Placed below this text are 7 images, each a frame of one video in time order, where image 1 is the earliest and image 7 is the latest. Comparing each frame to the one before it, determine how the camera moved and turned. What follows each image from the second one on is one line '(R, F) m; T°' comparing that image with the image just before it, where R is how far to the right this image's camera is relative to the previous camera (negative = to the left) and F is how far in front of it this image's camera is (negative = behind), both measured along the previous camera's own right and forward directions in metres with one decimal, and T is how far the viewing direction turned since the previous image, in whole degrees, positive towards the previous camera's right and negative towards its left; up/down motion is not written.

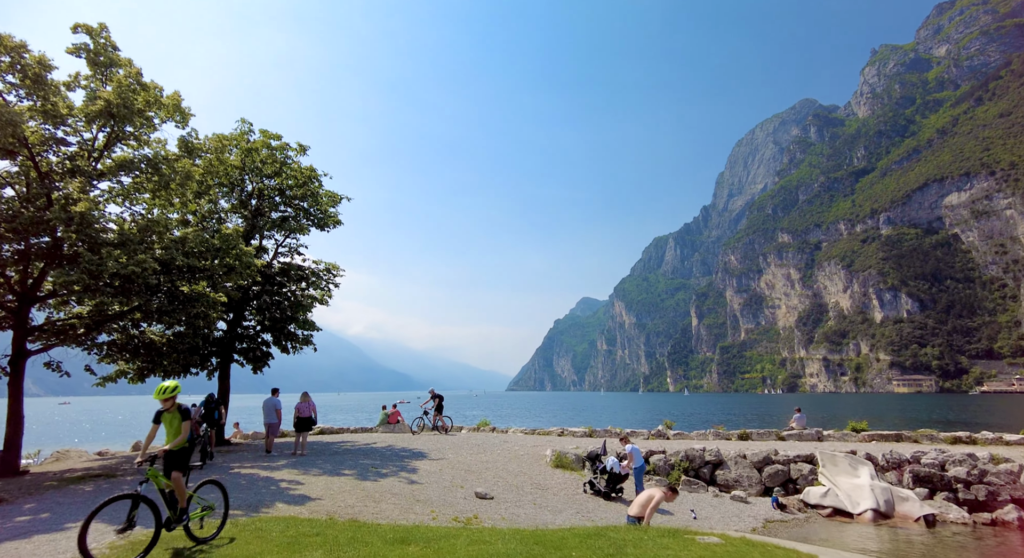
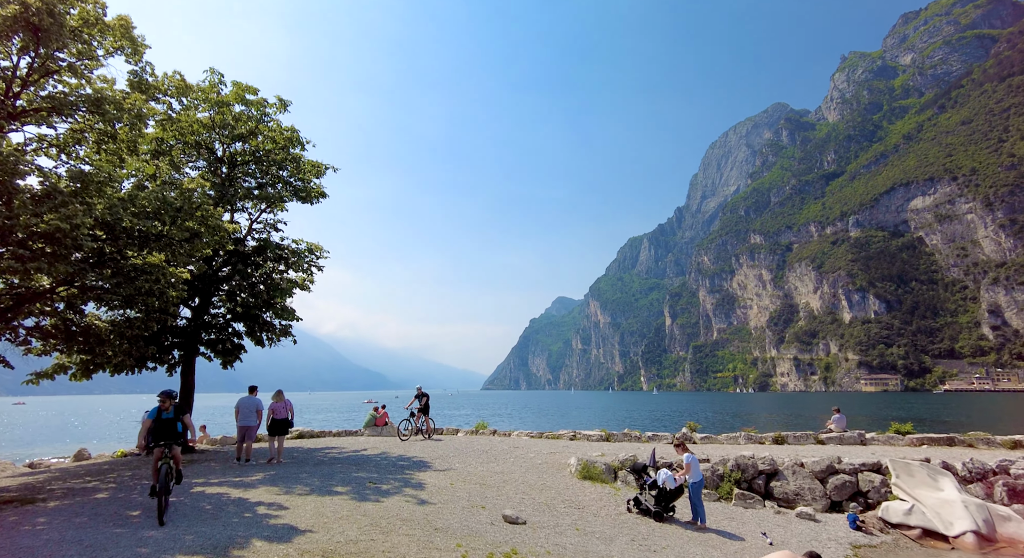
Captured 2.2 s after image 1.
(-1.1, +2.1) m; +3°
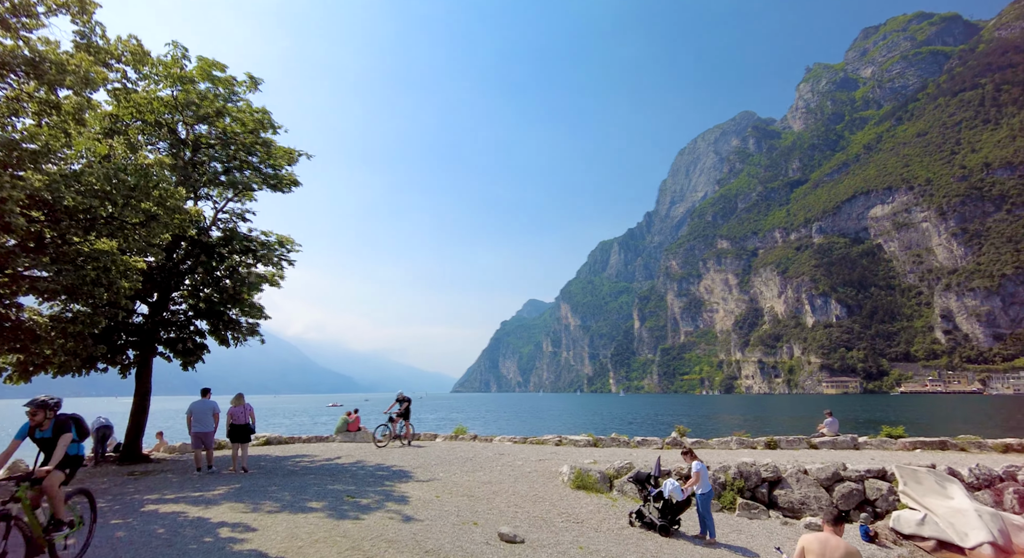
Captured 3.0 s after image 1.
(-0.5, +0.8) m; +3°
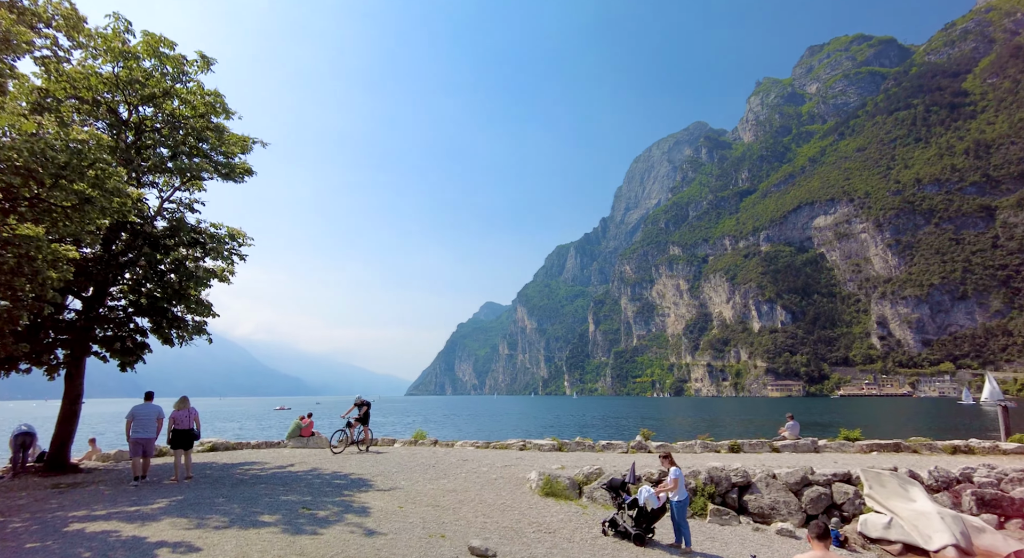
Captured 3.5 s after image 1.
(-0.3, +0.5) m; +5°
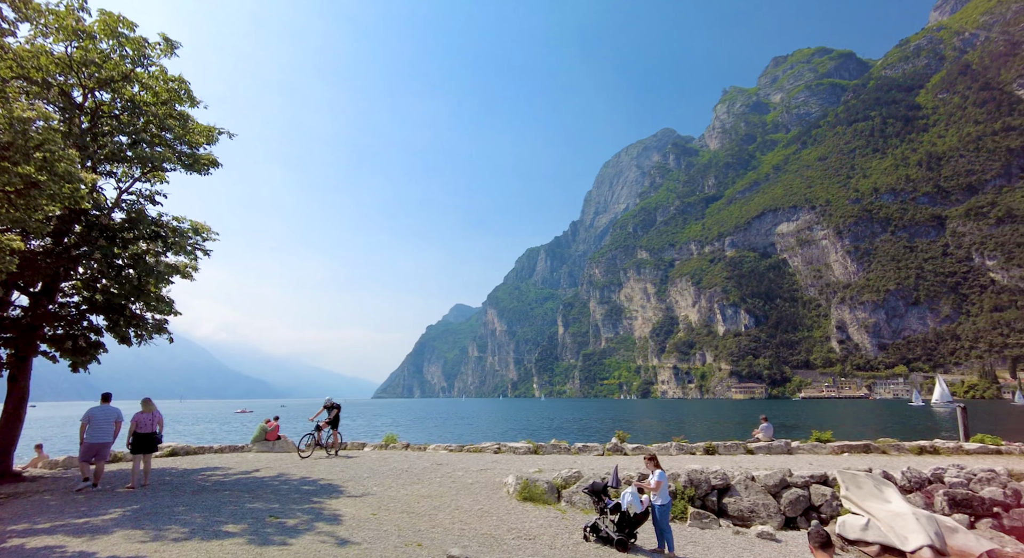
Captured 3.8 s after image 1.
(-0.2, +0.3) m; +3°
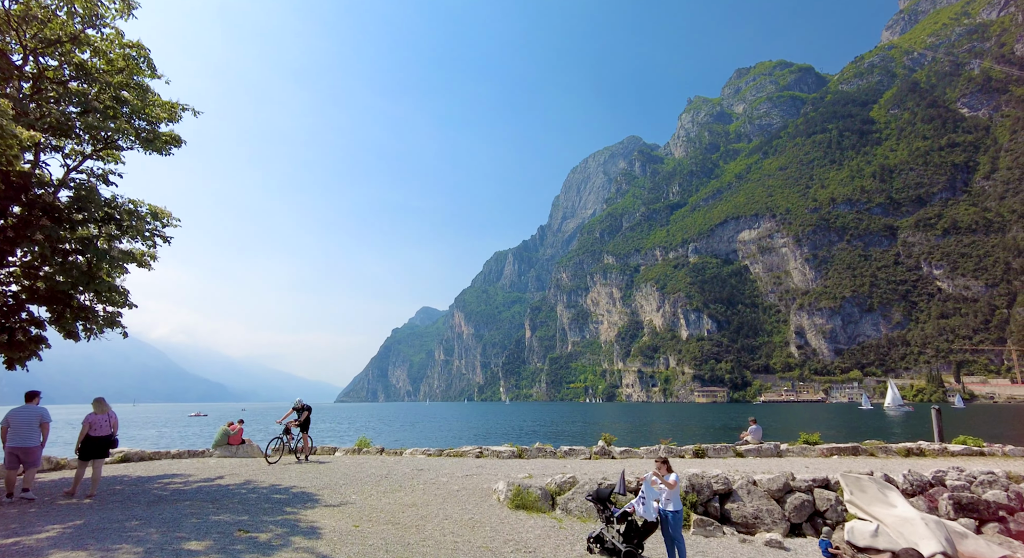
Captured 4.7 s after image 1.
(-0.6, +0.8) m; +4°
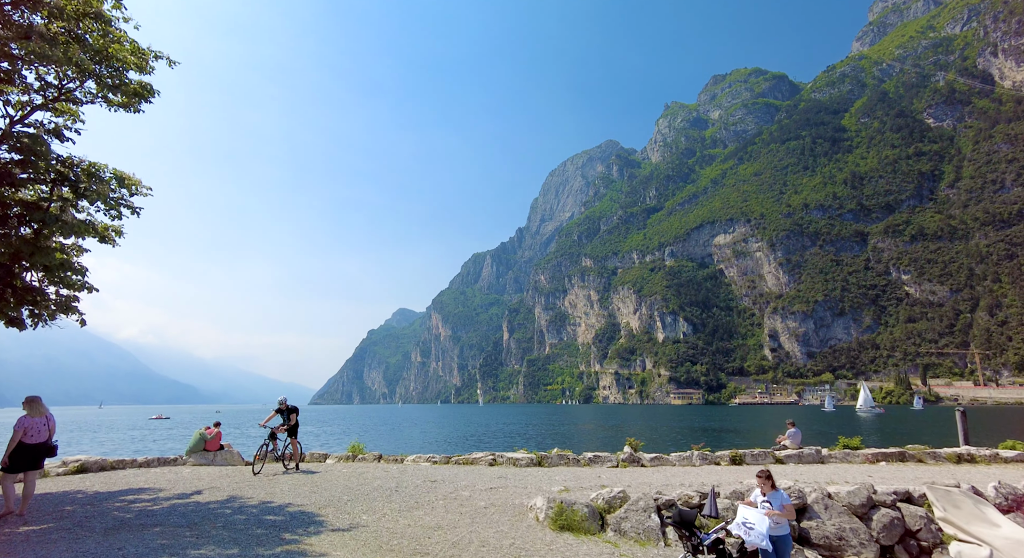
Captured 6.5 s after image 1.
(-1.2, +1.6) m; +3°
